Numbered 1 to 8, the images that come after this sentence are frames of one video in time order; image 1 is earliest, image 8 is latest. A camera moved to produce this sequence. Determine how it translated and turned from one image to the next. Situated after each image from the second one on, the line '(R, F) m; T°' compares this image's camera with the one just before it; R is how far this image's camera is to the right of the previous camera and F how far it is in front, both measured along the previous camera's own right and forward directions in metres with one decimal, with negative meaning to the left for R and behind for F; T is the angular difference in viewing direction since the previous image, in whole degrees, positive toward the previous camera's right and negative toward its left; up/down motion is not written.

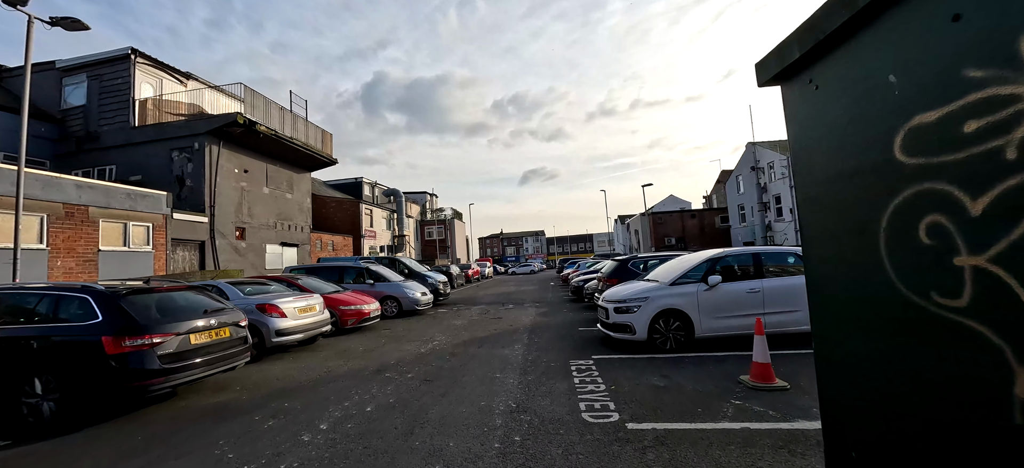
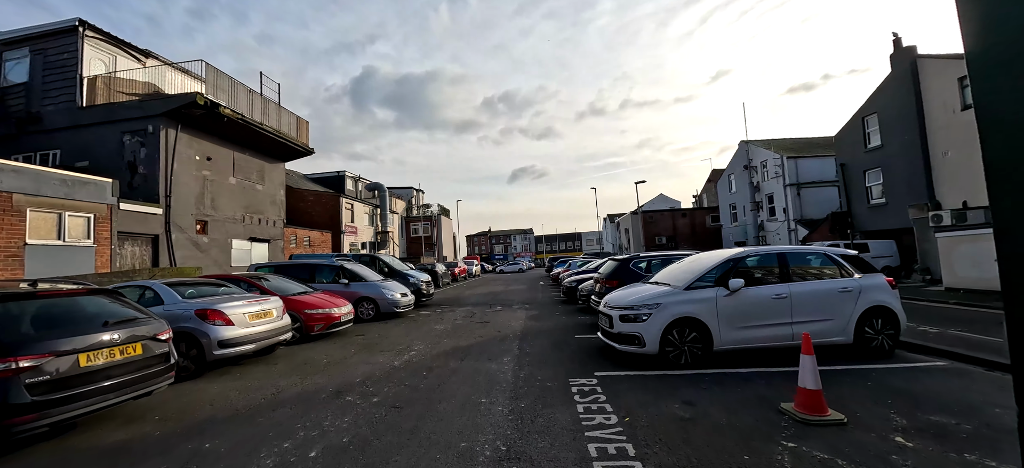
(0.0, +1.0) m; +2°
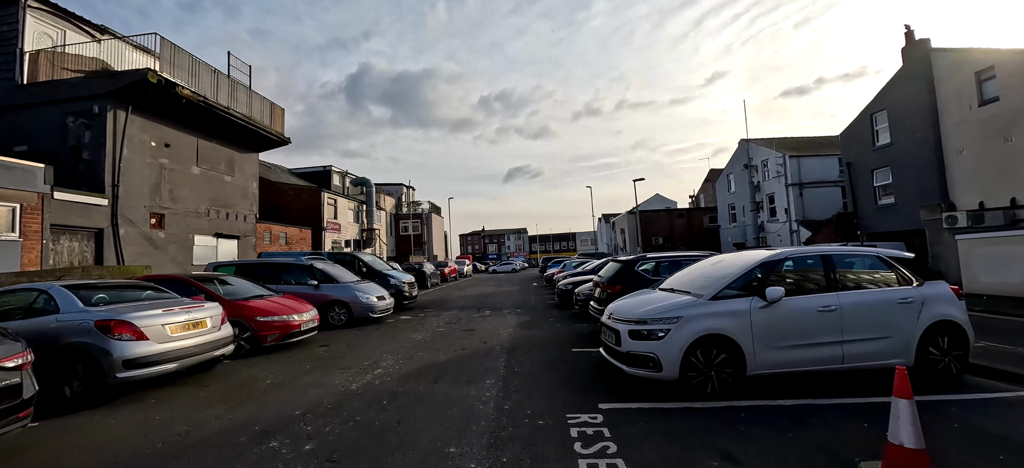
(+0.1, +1.1) m; +1°
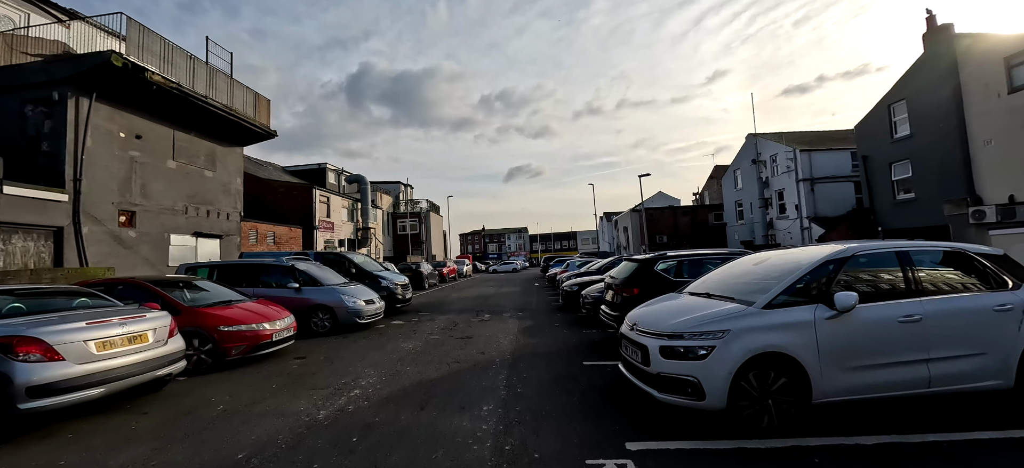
(0.0, +0.9) m; 0°
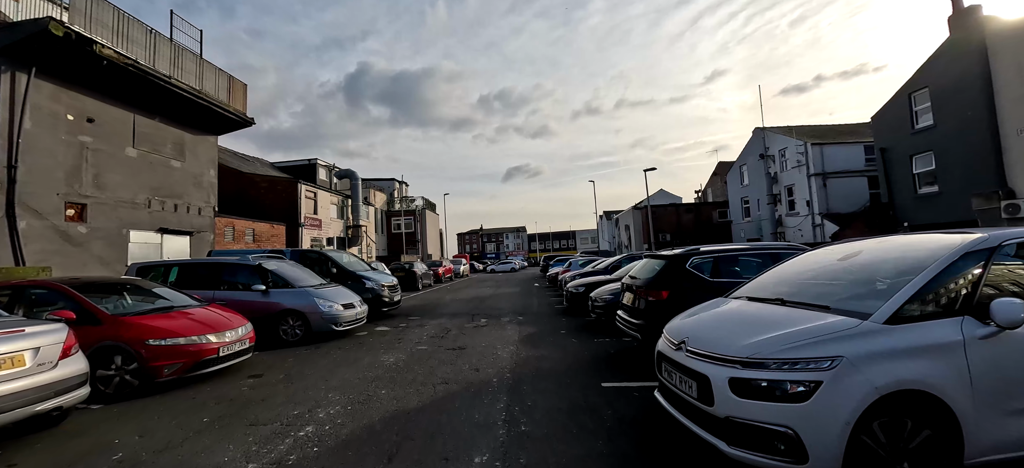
(0.0, +1.1) m; 0°
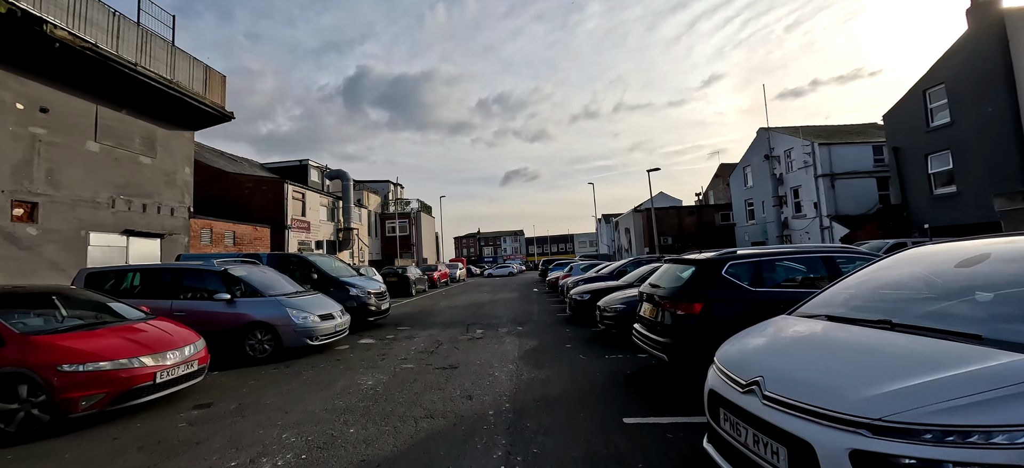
(0.0, +0.9) m; 0°
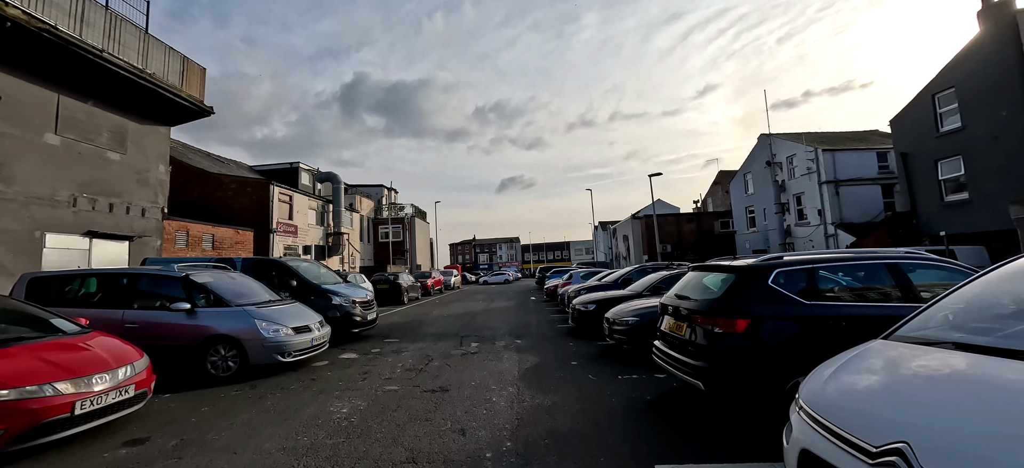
(-0.1, +0.7) m; +1°
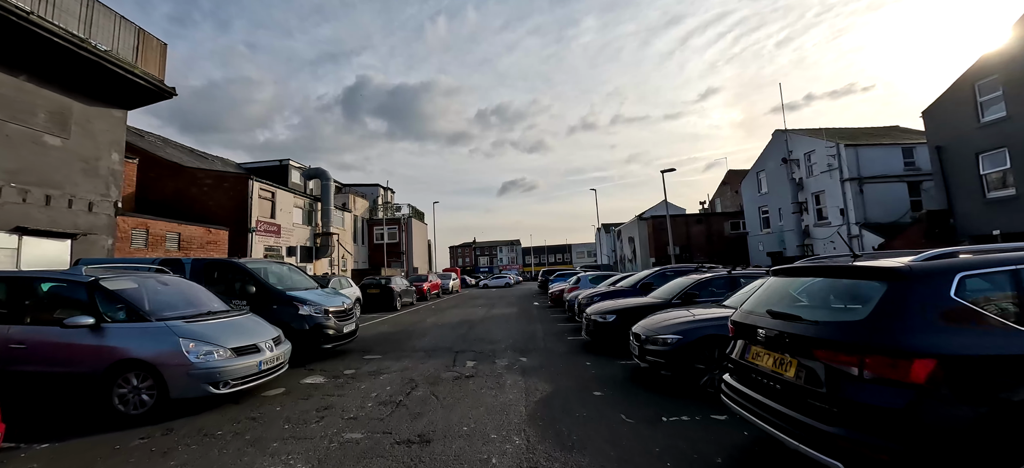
(-0.1, +1.4) m; 0°
